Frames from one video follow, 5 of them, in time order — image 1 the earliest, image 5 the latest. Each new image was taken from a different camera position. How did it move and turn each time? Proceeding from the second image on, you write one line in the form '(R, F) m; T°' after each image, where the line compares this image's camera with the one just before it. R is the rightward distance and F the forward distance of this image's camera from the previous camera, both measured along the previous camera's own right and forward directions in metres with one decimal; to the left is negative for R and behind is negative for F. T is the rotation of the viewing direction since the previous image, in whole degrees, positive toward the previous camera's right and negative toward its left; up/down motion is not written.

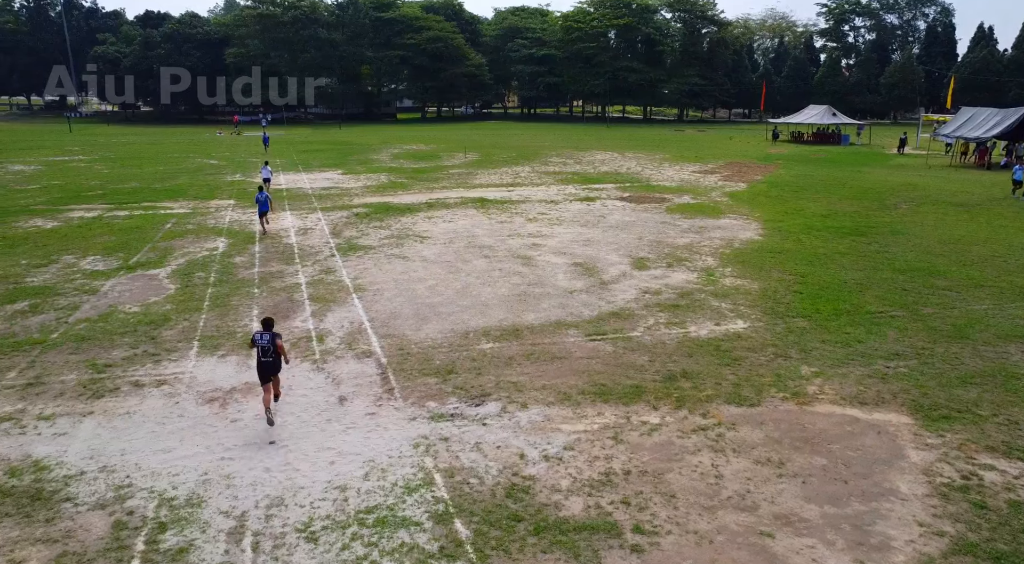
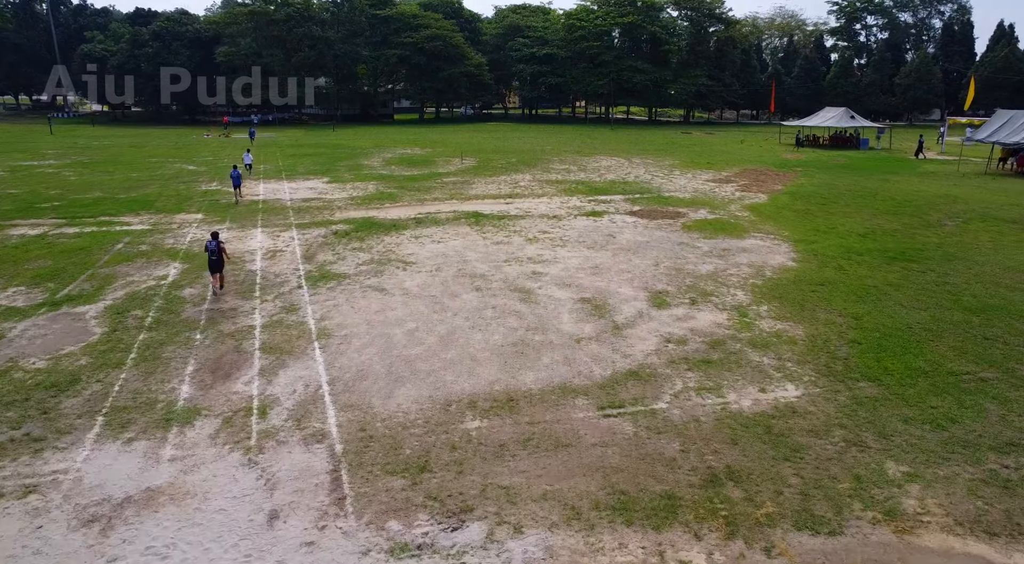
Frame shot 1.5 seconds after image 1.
(+0.1, +2.1) m; 0°
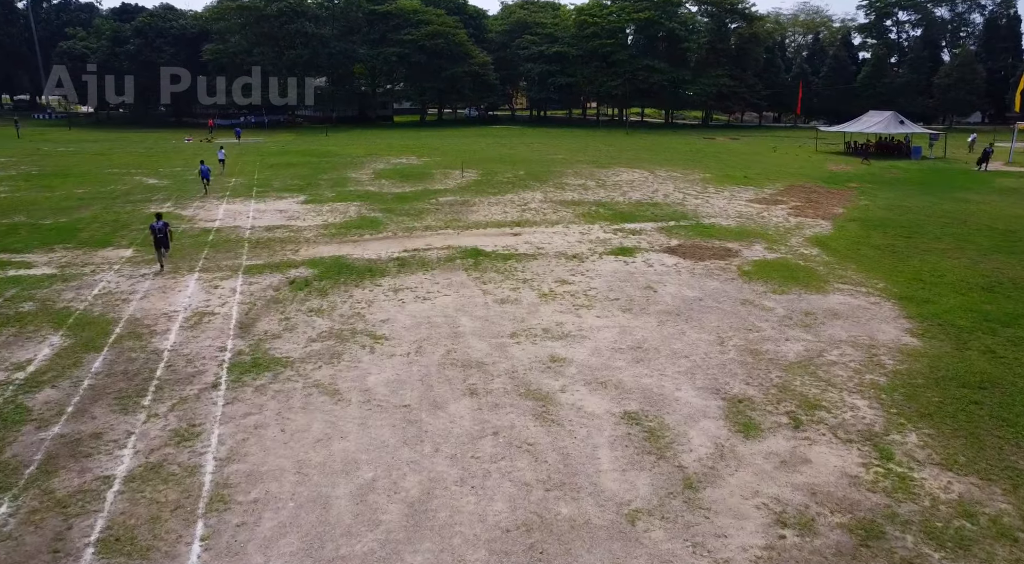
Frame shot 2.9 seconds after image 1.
(-0.1, +3.9) m; 0°
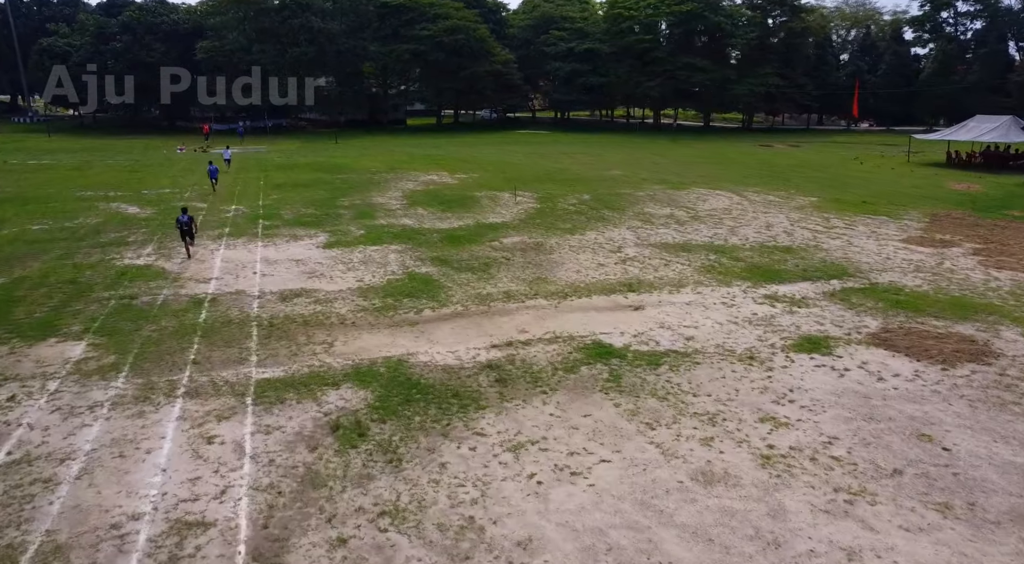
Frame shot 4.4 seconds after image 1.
(-2.3, +5.2) m; 0°
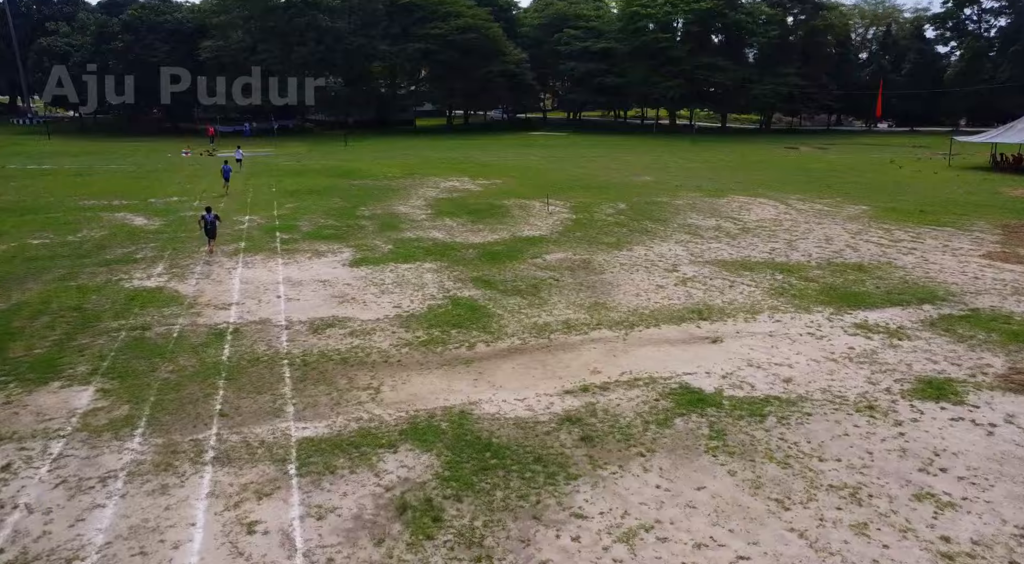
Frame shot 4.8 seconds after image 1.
(-1.0, +1.5) m; 0°
